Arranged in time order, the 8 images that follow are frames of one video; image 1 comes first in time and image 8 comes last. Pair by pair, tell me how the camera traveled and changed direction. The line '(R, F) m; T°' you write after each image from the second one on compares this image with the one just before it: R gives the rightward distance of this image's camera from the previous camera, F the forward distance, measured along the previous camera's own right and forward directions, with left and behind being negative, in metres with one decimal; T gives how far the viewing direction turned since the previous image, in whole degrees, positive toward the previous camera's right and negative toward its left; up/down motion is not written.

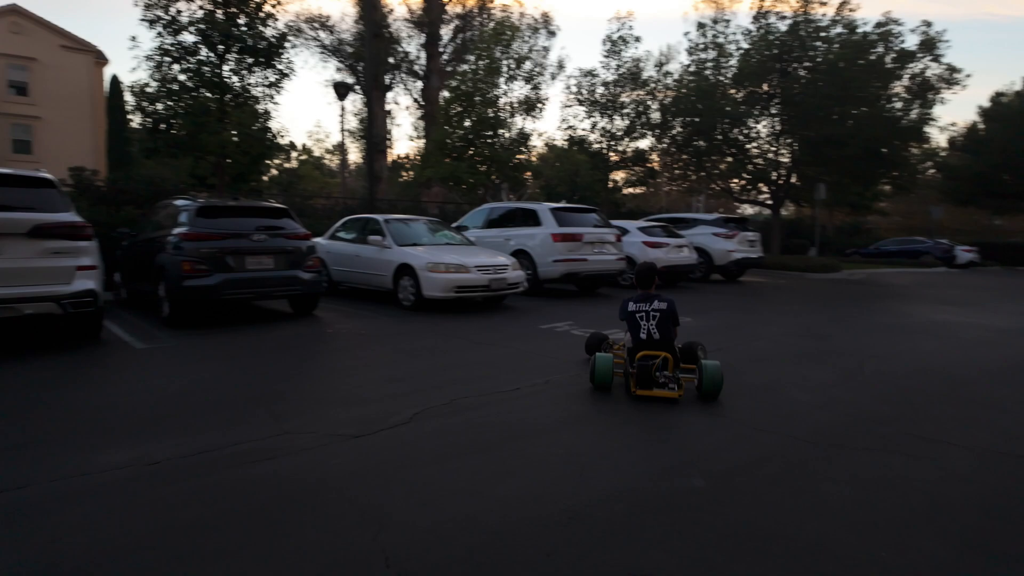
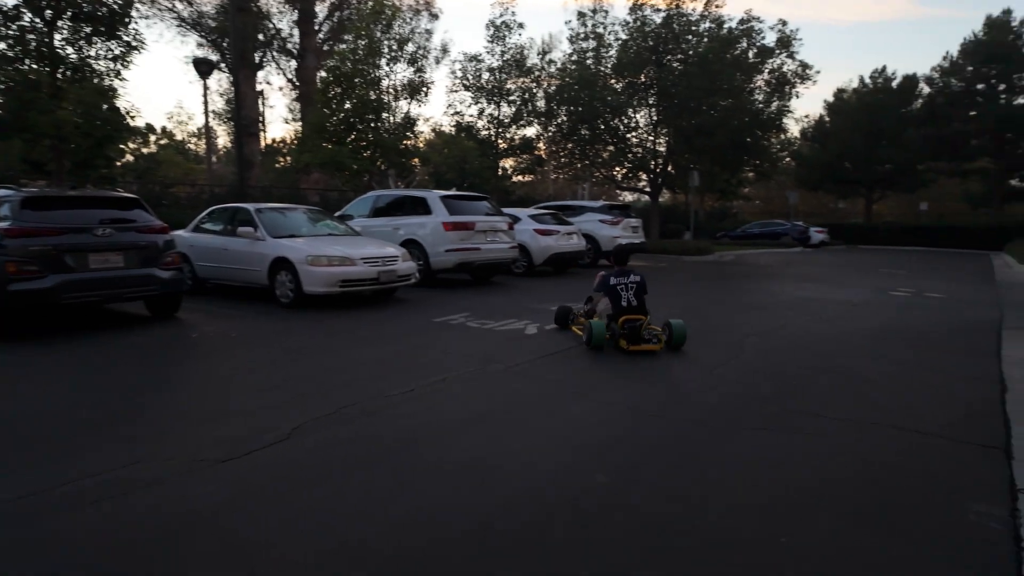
(0.0, +0.4) m; +10°
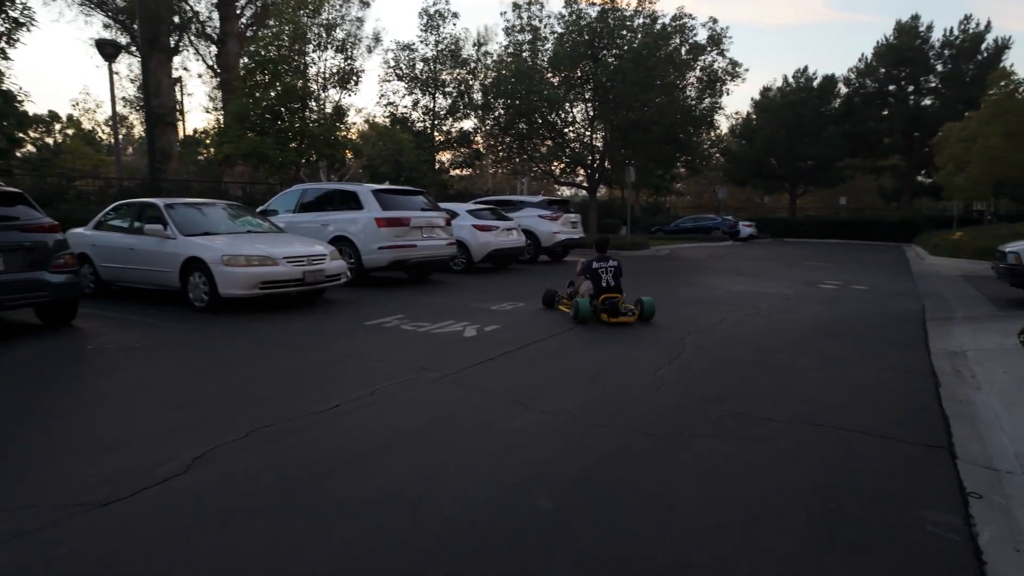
(0.0, +0.4) m; +6°
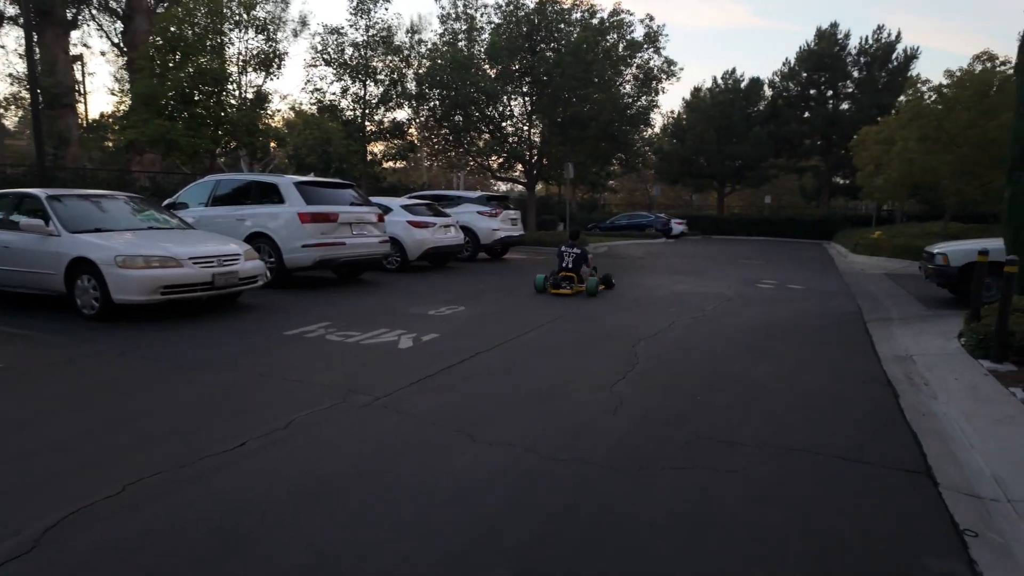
(0.0, +0.7) m; +6°
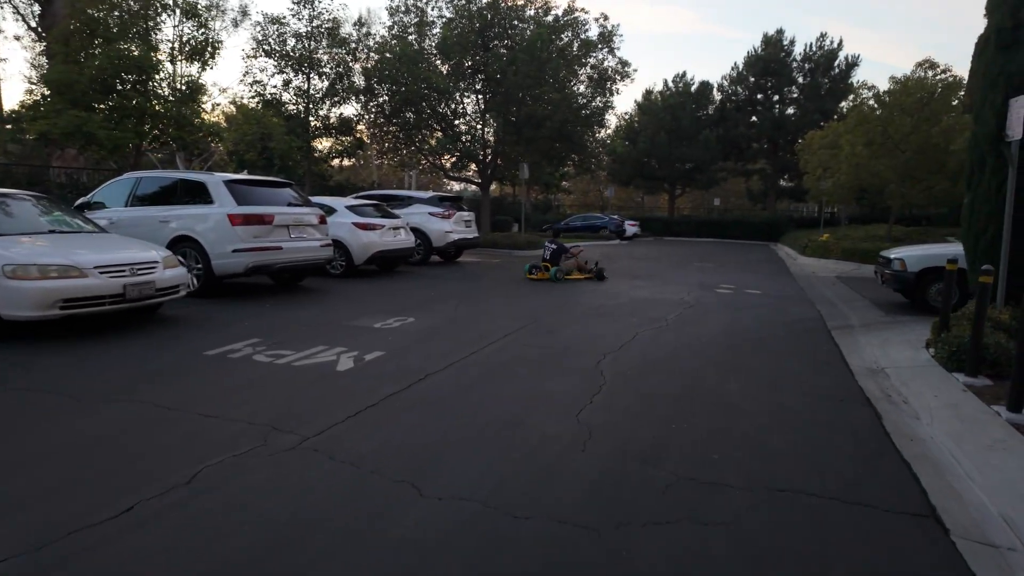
(0.0, +0.7) m; +4°
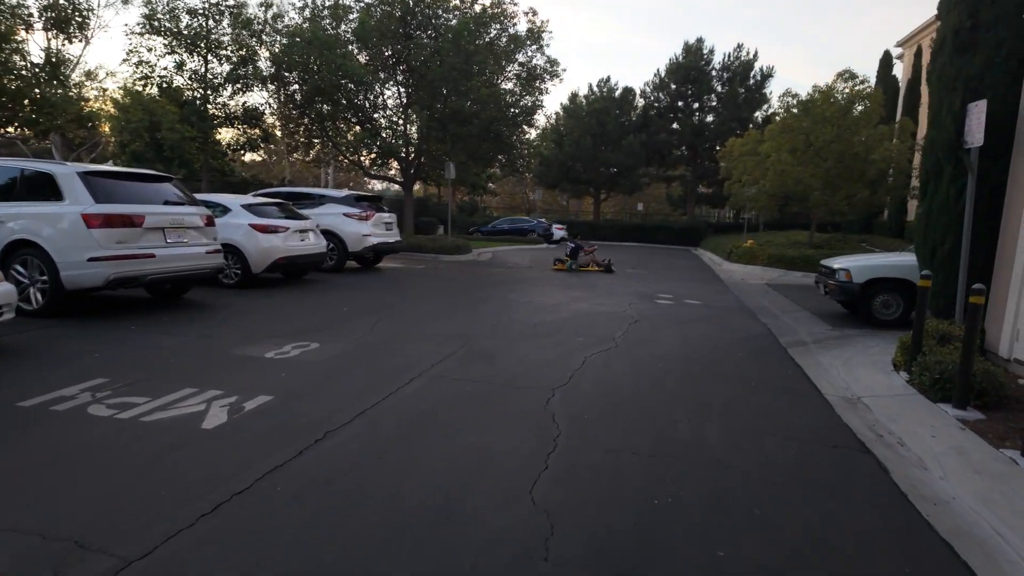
(0.0, +1.3) m; +7°
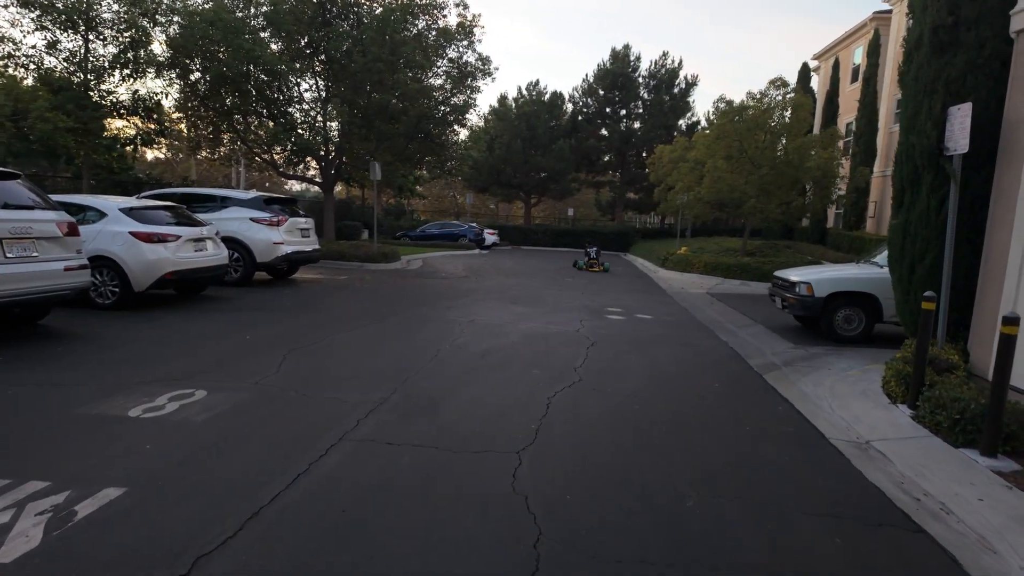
(-0.2, +1.4) m; +7°
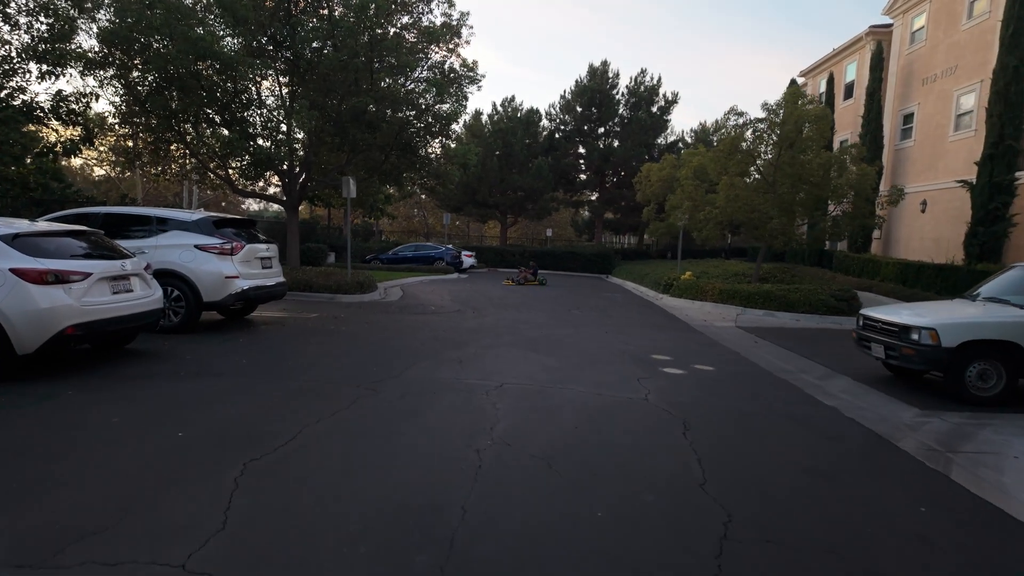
(-1.0, +2.7) m; +3°
